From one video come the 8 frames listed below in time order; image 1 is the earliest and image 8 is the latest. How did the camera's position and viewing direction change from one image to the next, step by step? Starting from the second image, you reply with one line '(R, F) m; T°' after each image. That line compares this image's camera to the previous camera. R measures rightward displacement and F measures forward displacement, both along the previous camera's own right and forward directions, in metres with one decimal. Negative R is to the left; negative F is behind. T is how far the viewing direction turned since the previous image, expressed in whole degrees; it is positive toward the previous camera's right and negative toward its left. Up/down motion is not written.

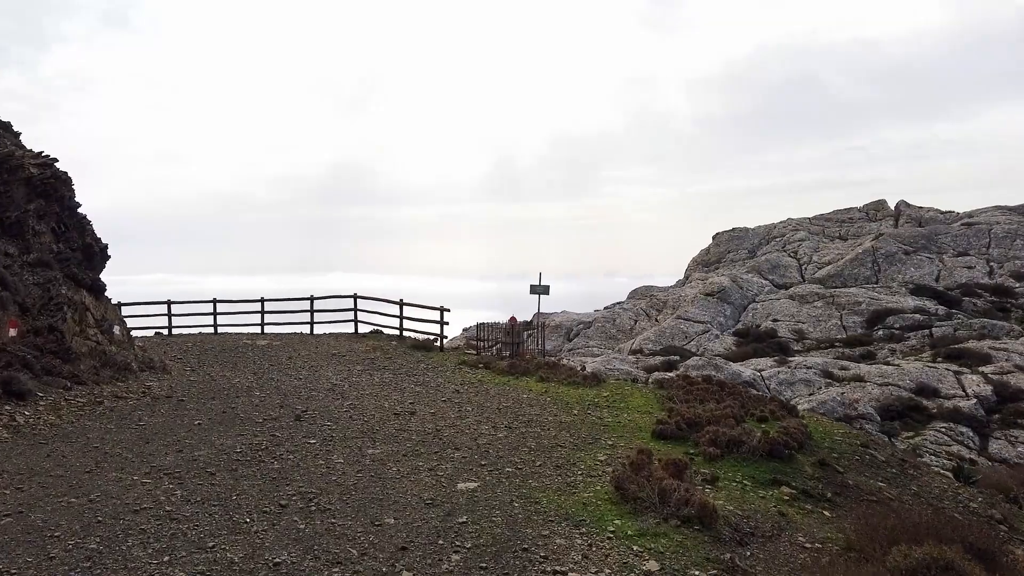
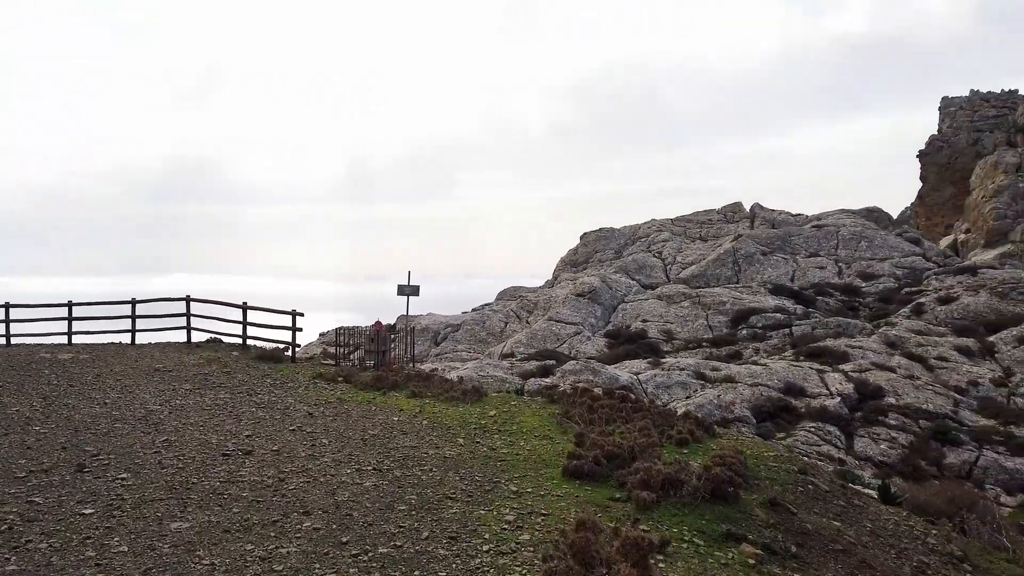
(-0.1, +2.0) m; +11°
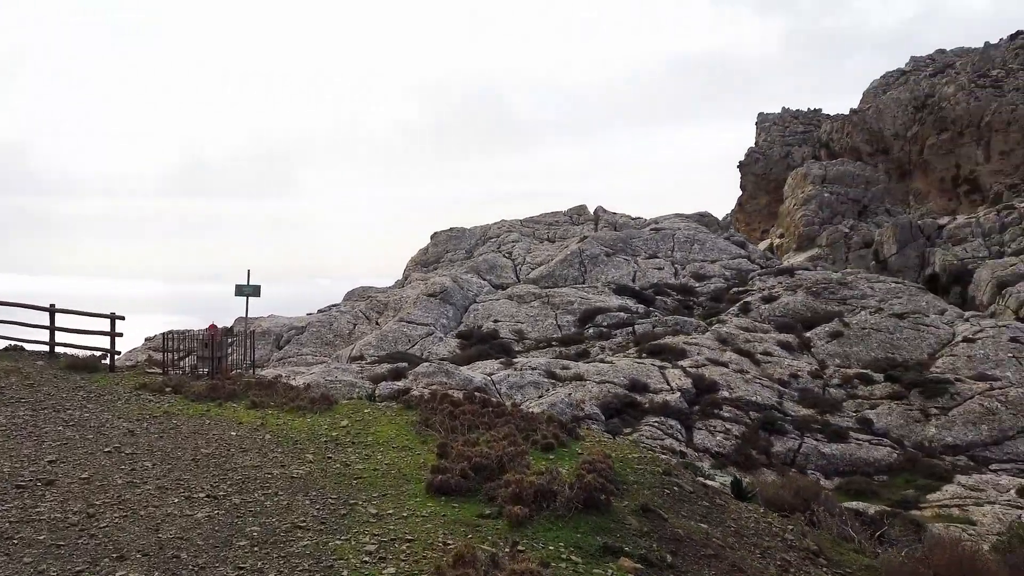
(-0.1, +0.5) m; +12°
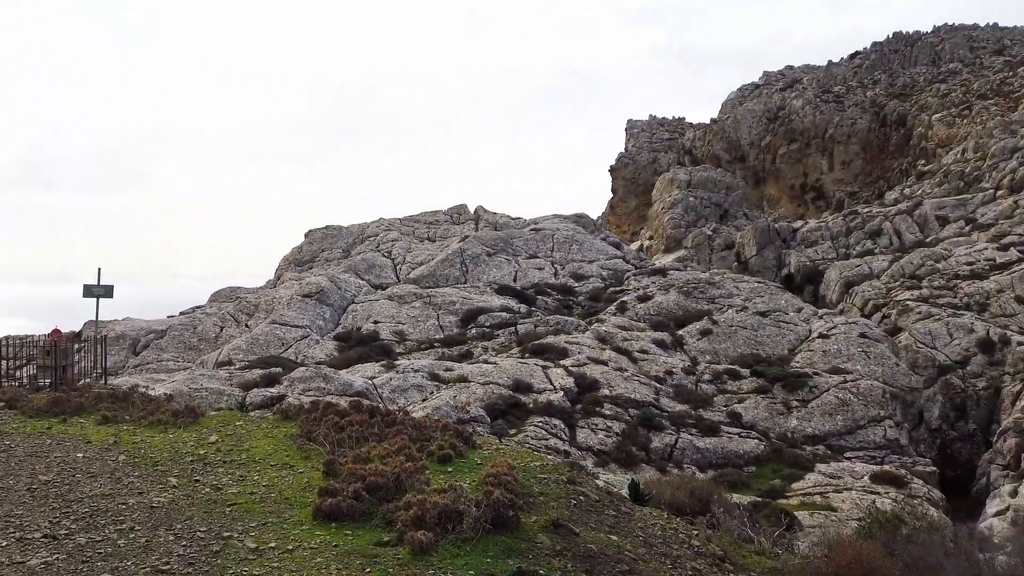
(-0.2, +0.5) m; +9°
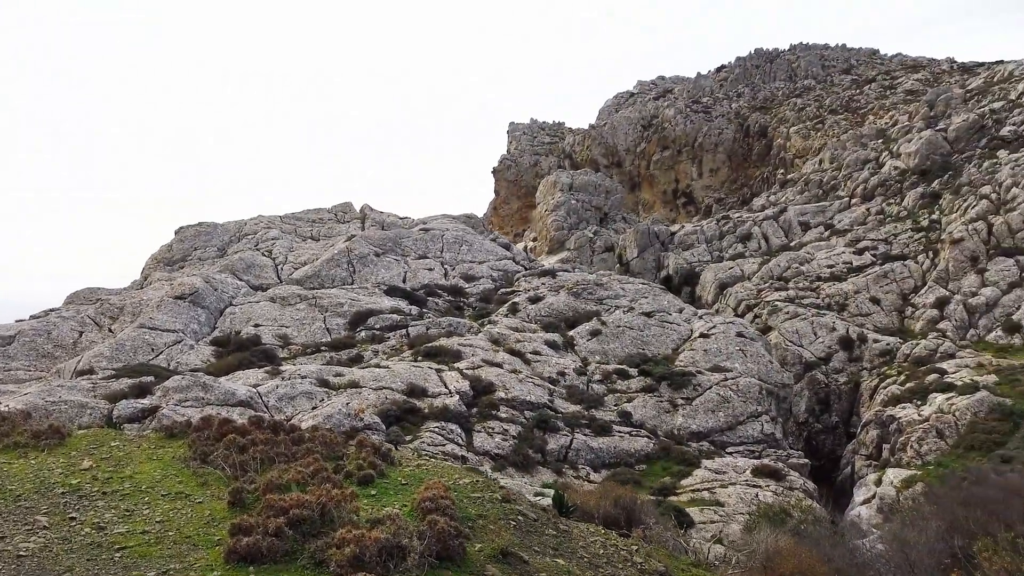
(-0.4, +0.6) m; +9°
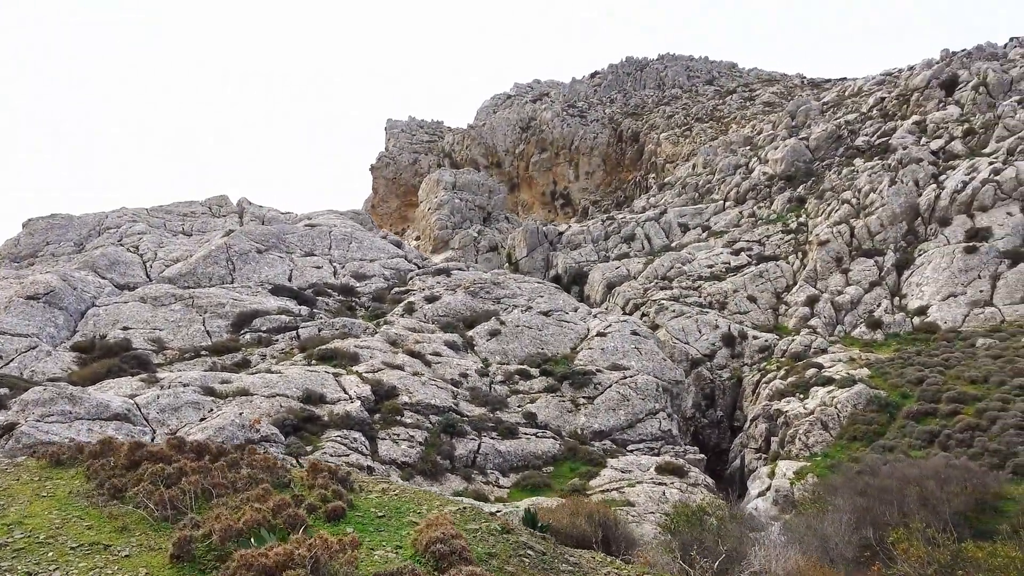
(-1.0, +1.1) m; +10°
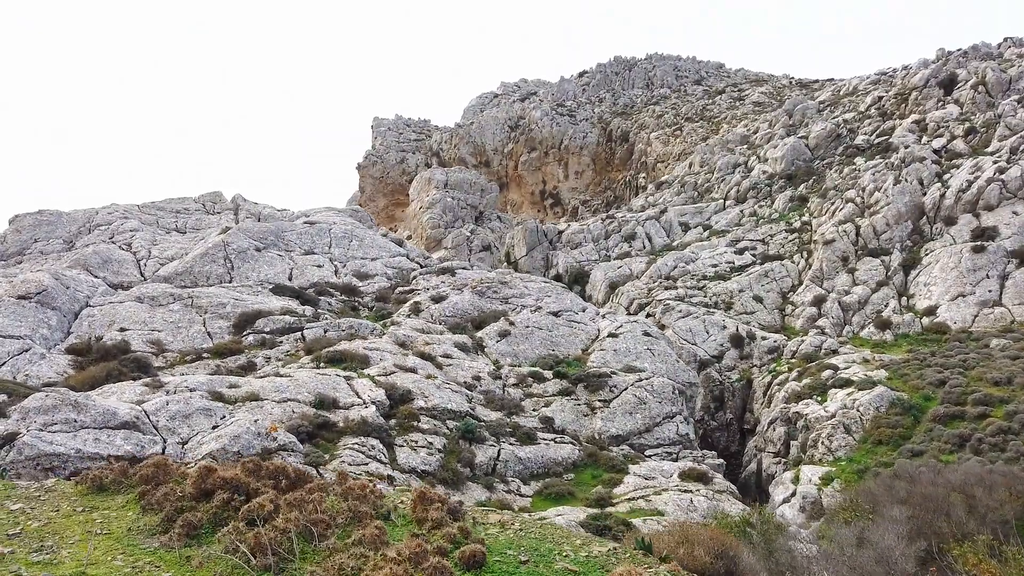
(-1.2, +1.1) m; +1°
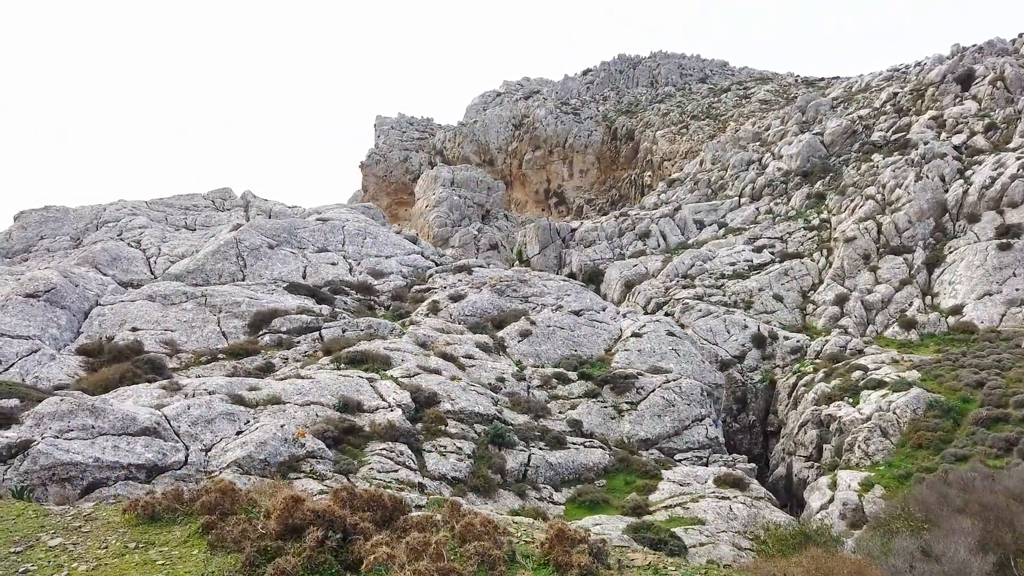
(-0.9, +1.0) m; 0°
